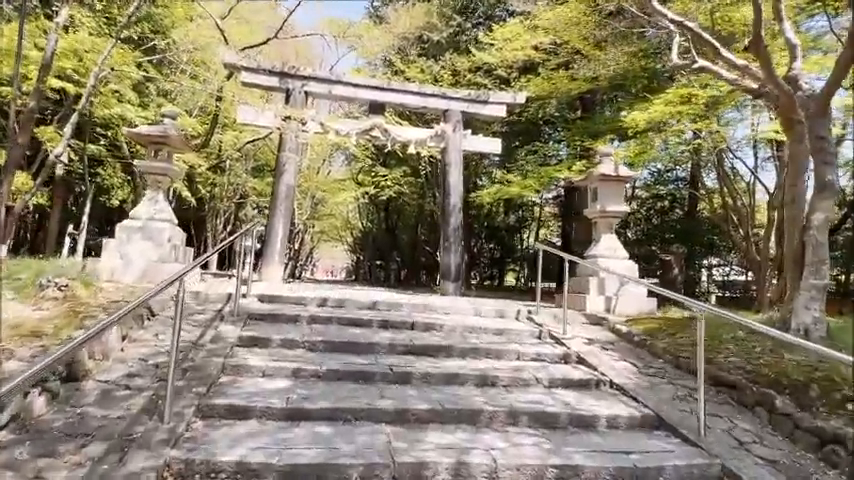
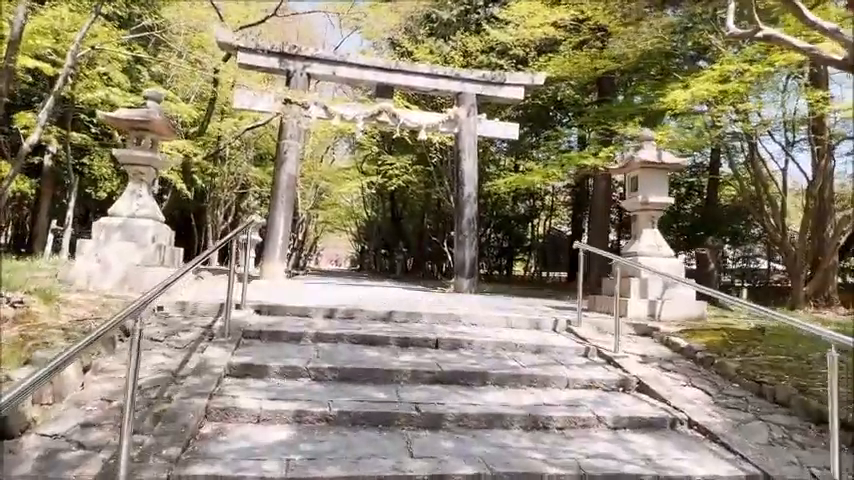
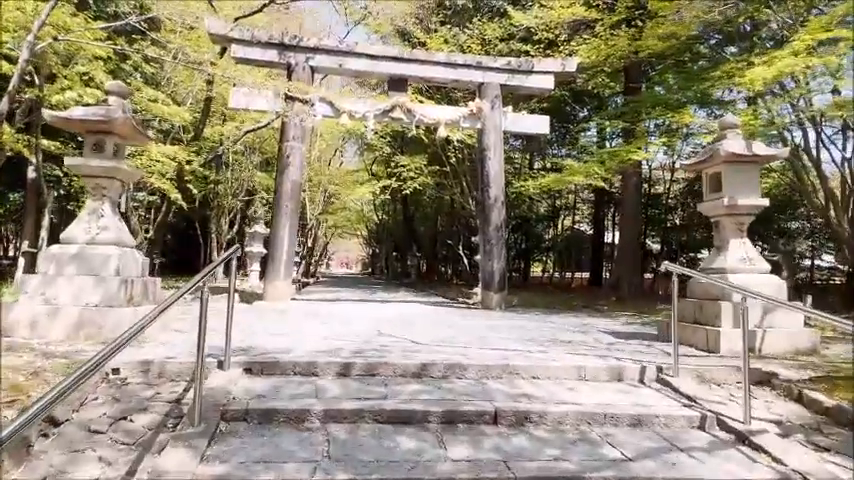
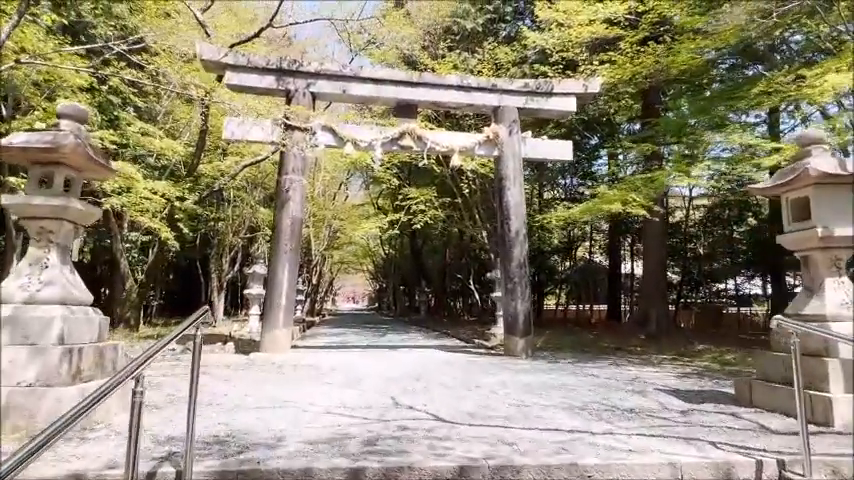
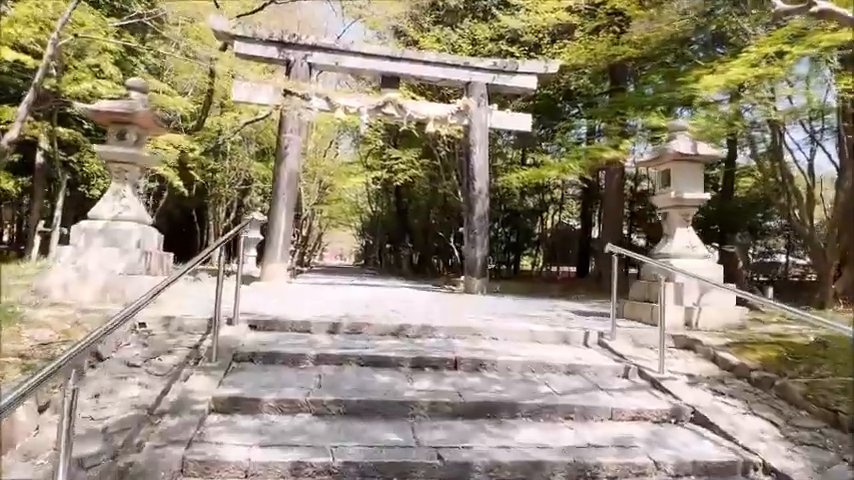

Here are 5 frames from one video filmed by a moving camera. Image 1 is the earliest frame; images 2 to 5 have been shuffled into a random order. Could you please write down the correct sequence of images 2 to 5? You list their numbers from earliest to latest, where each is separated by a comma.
2, 5, 3, 4
